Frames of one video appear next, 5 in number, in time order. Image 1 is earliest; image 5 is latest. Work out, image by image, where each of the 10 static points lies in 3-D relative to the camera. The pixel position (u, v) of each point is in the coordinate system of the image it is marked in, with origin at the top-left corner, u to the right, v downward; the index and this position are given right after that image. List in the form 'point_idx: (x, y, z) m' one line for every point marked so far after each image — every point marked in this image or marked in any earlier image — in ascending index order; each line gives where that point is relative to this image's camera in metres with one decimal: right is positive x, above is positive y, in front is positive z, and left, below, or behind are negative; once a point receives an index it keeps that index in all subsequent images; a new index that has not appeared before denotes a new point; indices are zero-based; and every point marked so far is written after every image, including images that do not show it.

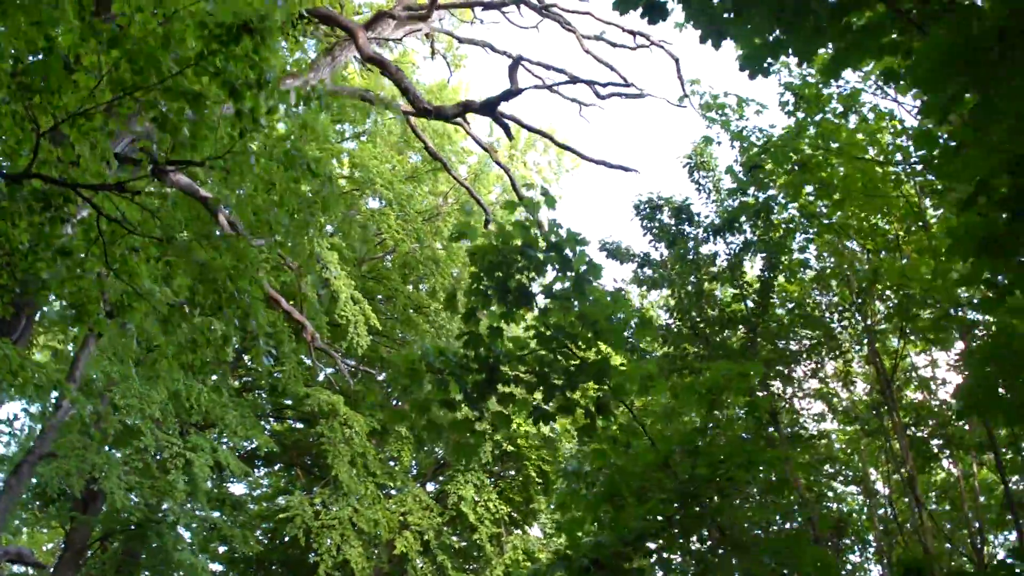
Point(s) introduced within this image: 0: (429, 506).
0: (-1.2, -3.0, +11.6) m
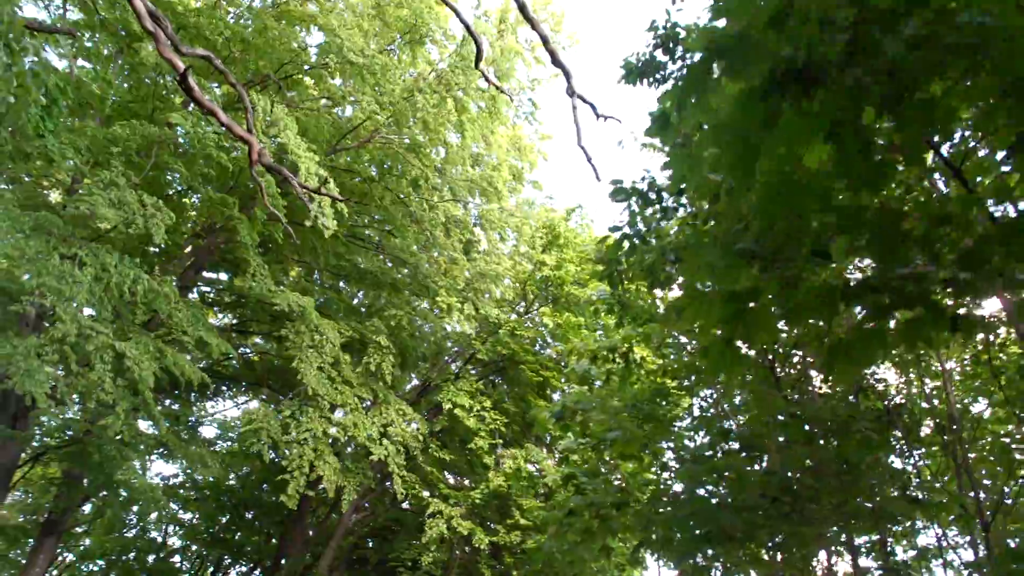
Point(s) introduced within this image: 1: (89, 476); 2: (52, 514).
0: (-1.2, -1.6, +10.2) m
1: (-4.6, -2.1, +8.9) m
2: (-5.3, -2.6, +9.5) m
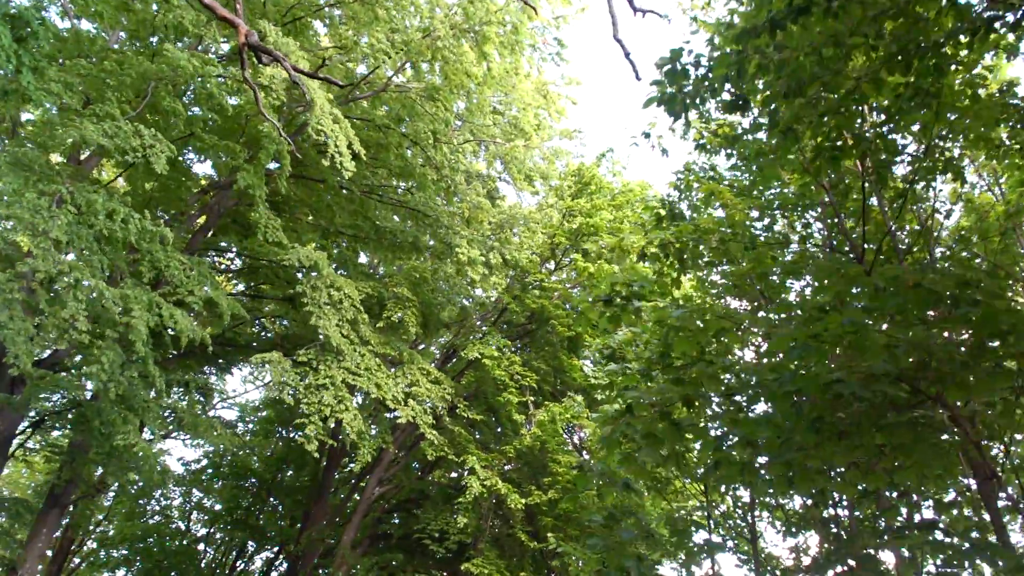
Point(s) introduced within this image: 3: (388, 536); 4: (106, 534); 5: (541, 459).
0: (-0.9, -1.0, +9.5) m
1: (-4.2, -1.6, +8.3) m
2: (-4.9, -2.1, +8.9) m
3: (-1.7, -3.3, +11.1) m
4: (-8.1, -4.9, +16.5) m
5: (+0.3, -1.9, +9.0) m
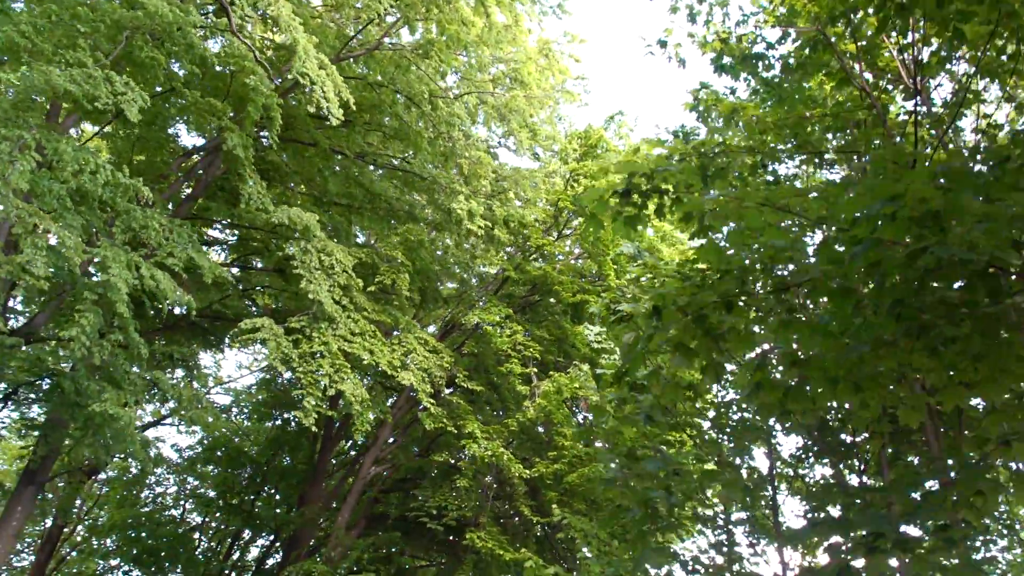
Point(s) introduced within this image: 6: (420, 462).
0: (-0.9, -0.7, +9.0) m
1: (-4.2, -1.2, +7.8) m
2: (-4.9, -1.8, +8.4) m
3: (-1.6, -3.0, +10.6) m
4: (-8.1, -4.6, +16.0) m
5: (+0.3, -1.5, +8.6) m
6: (-1.2, -2.2, +10.5) m
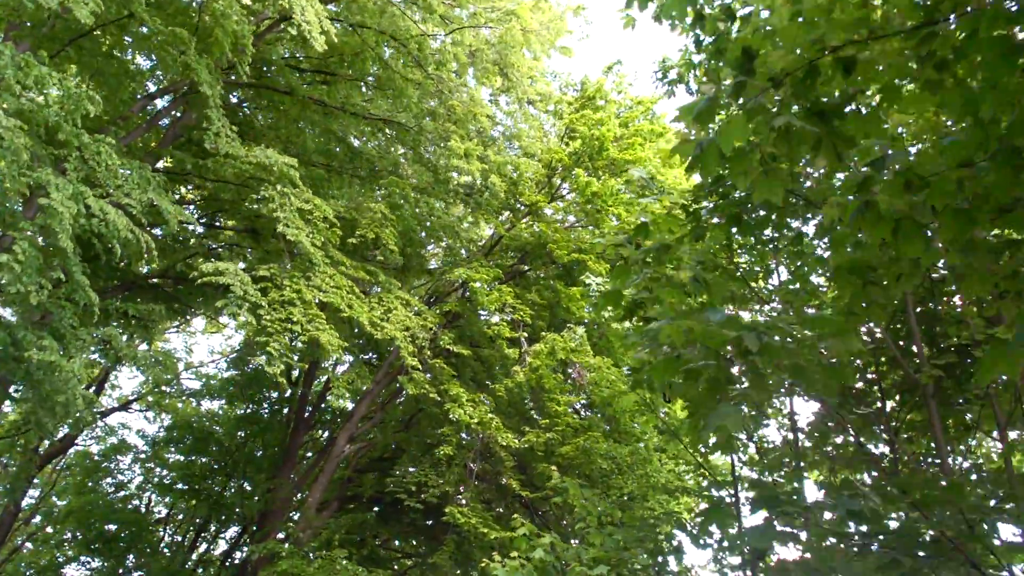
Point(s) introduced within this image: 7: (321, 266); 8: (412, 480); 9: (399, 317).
0: (-1.0, -0.2, +8.3) m
1: (-4.3, -0.7, +7.0) m
2: (-5.0, -1.3, +7.6) m
3: (-1.8, -2.5, +9.8) m
4: (-8.4, -4.1, +15.1) m
5: (+0.2, -1.1, +7.8) m
6: (-1.3, -1.8, +9.7) m
7: (-1.8, +0.2, +7.6) m
8: (-0.9, -1.8, +7.8) m
9: (-1.1, -0.3, +7.8) m
